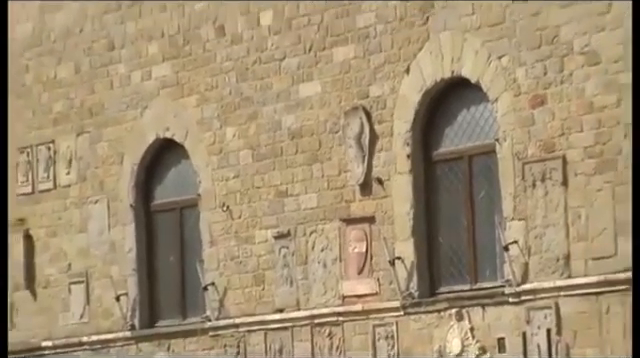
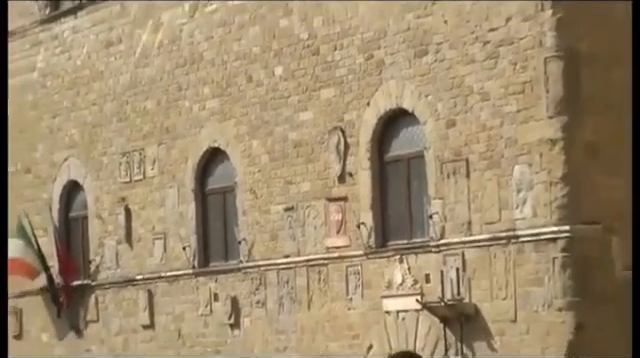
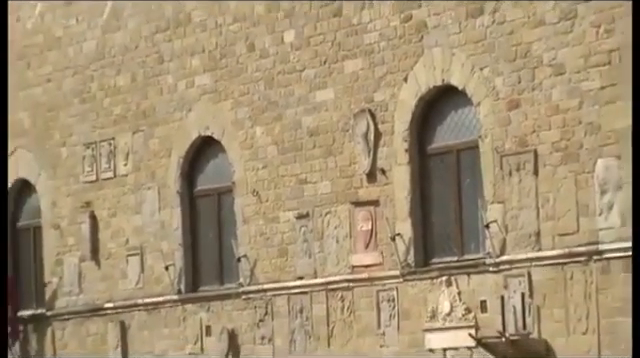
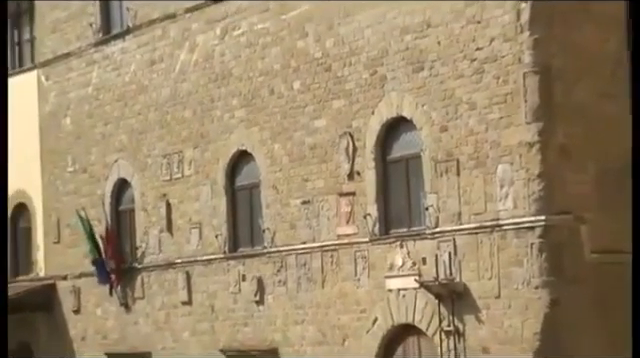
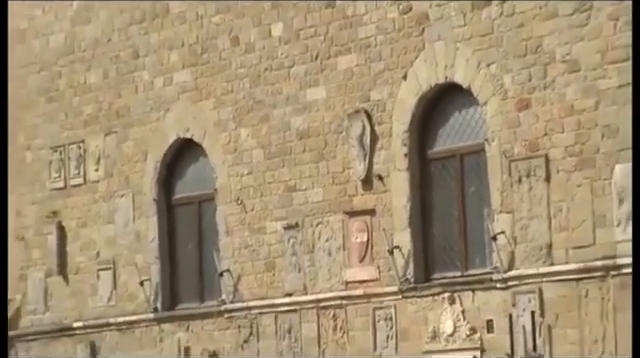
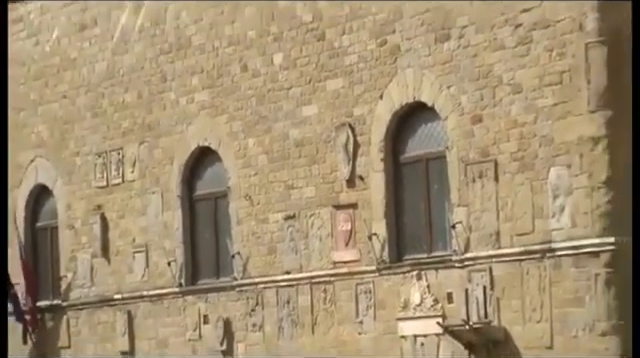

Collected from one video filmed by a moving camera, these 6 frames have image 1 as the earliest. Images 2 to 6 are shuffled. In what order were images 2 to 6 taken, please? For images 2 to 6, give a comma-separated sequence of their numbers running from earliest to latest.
5, 3, 6, 2, 4
